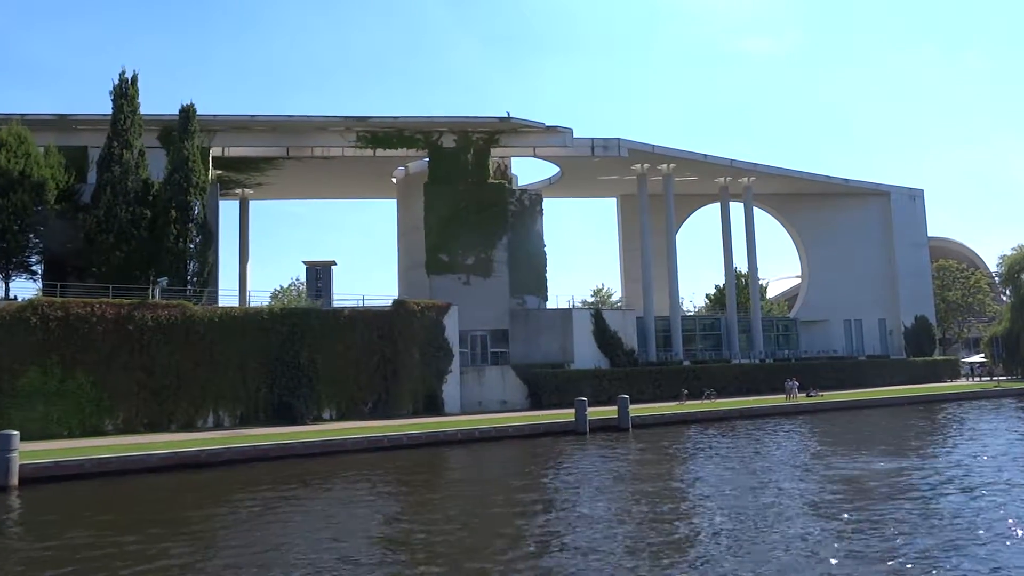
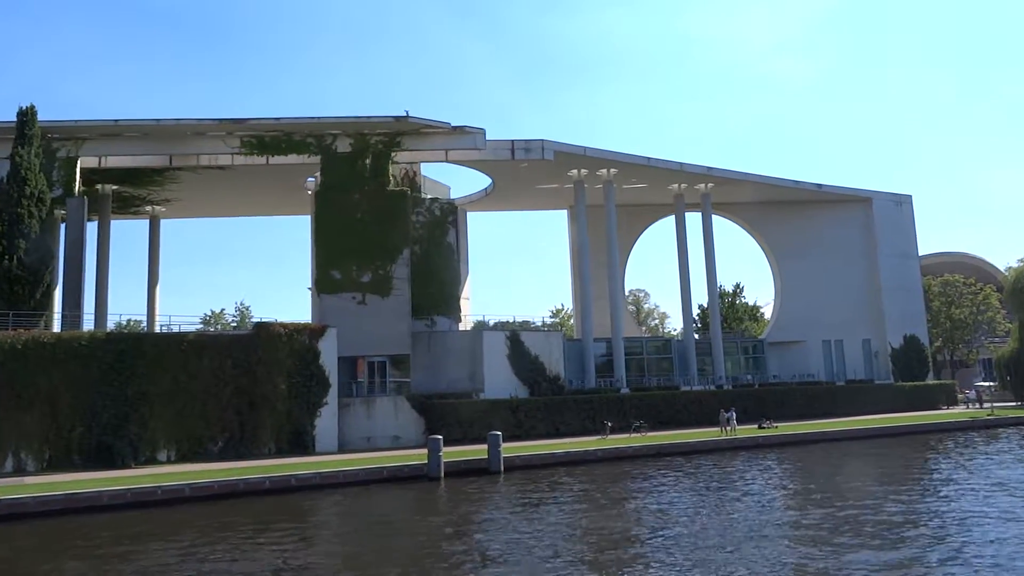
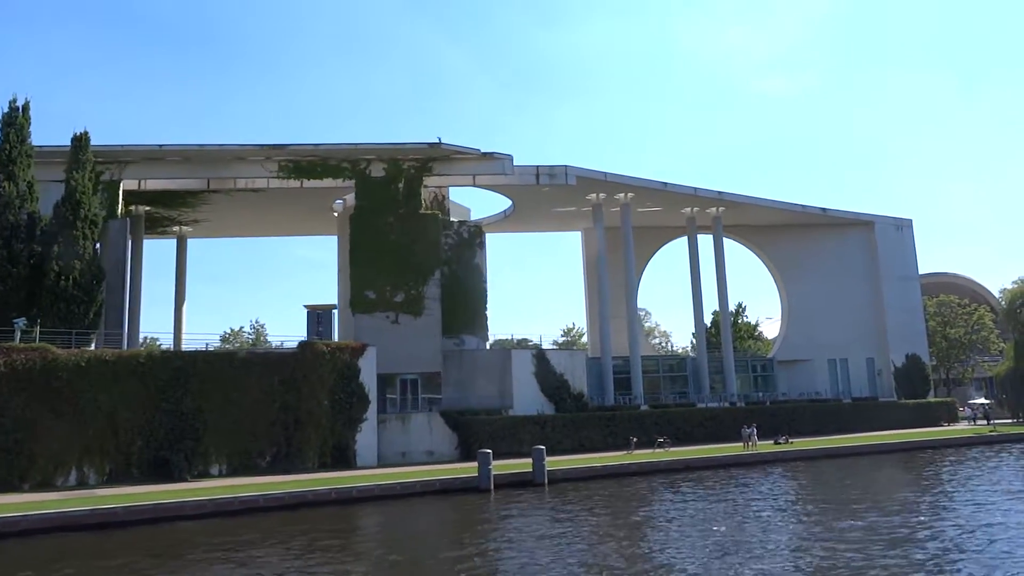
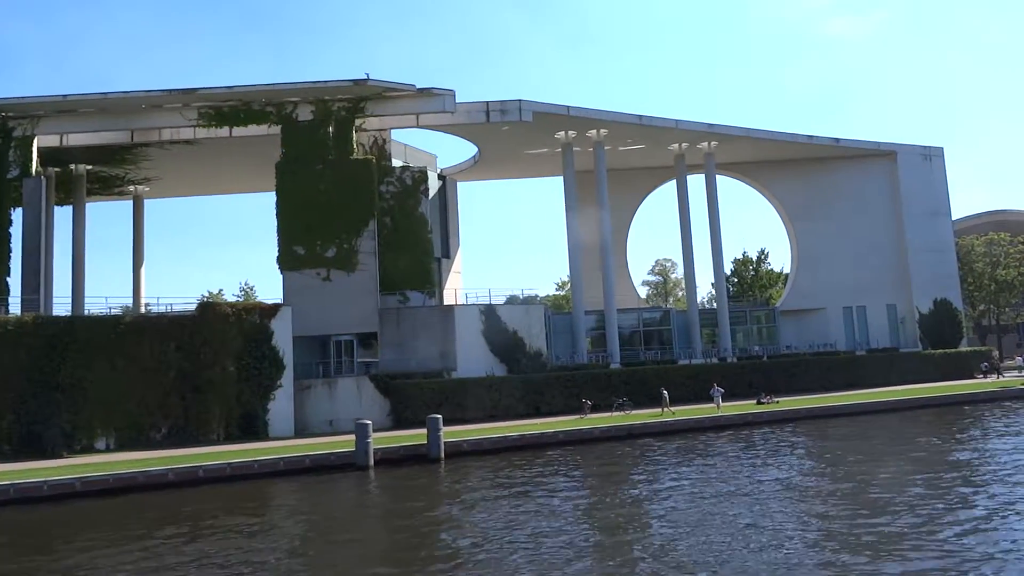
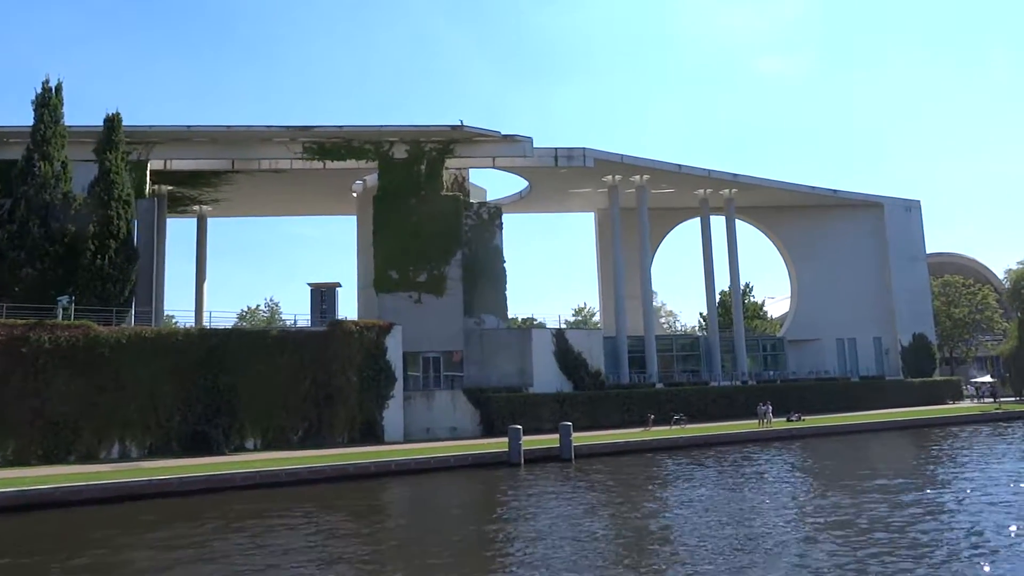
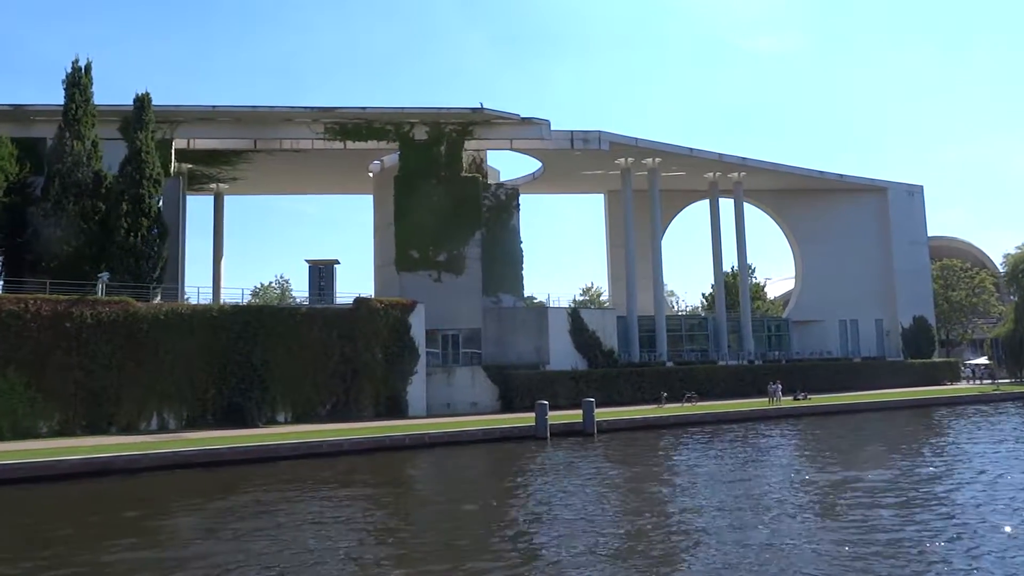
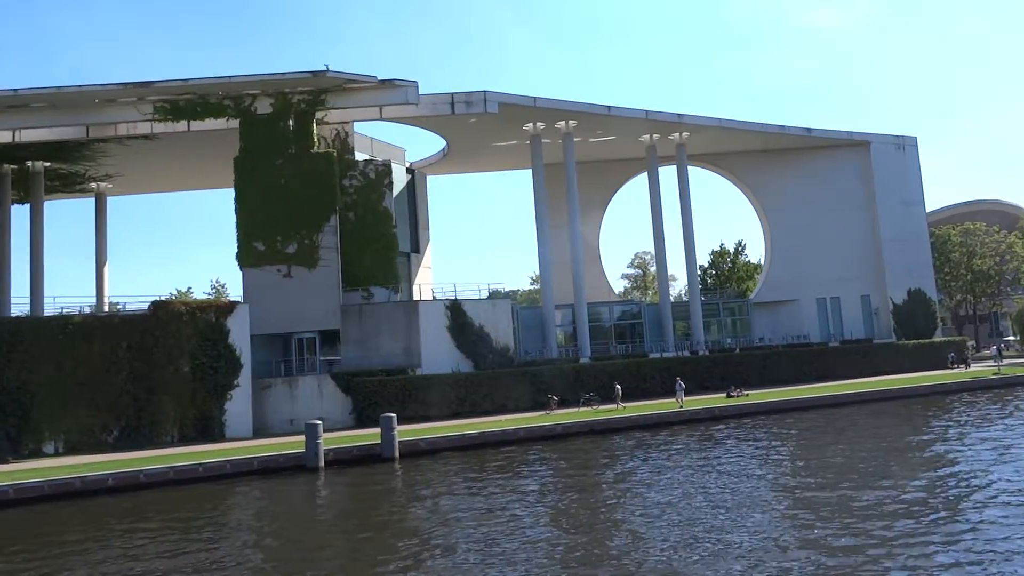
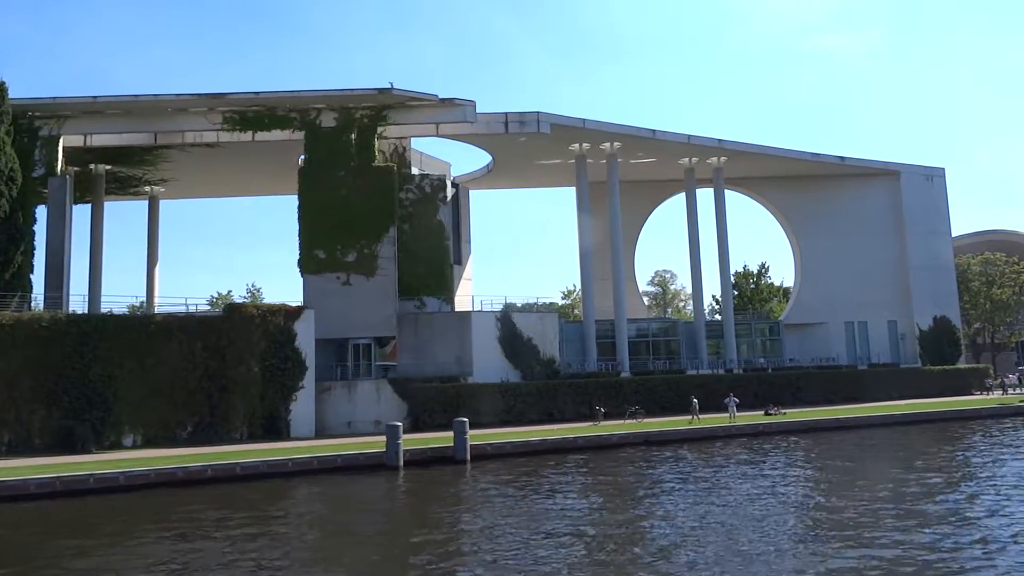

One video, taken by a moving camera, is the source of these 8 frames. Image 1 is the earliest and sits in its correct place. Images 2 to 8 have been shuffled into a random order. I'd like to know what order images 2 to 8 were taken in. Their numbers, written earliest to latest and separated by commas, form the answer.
6, 5, 3, 2, 8, 4, 7
